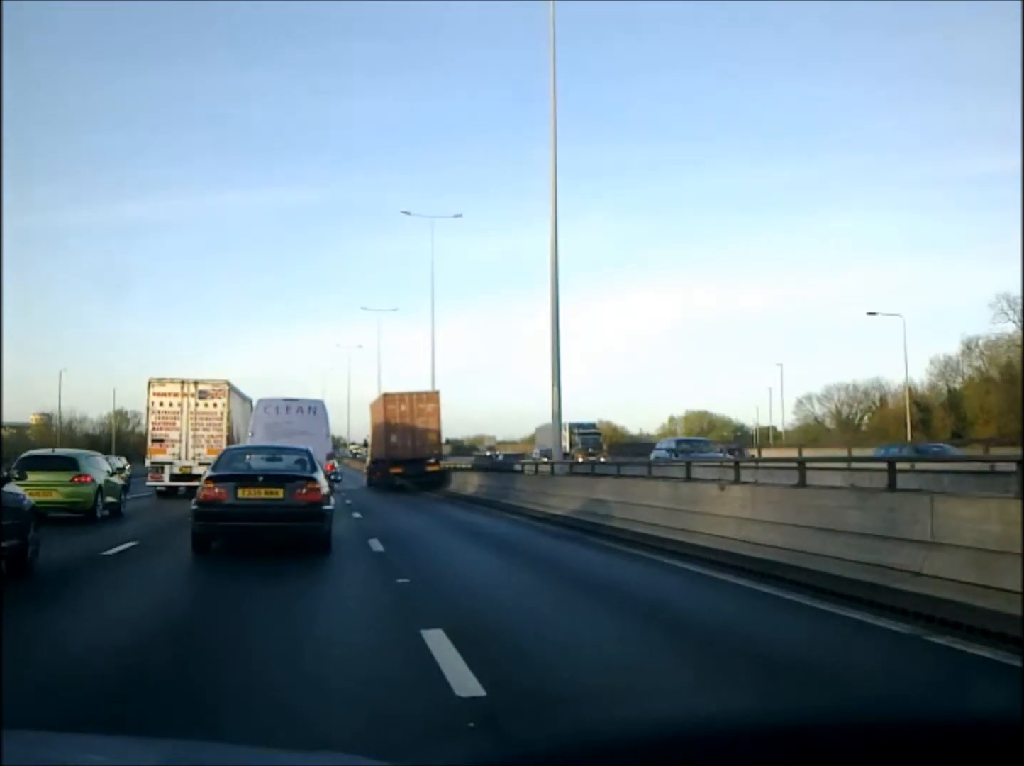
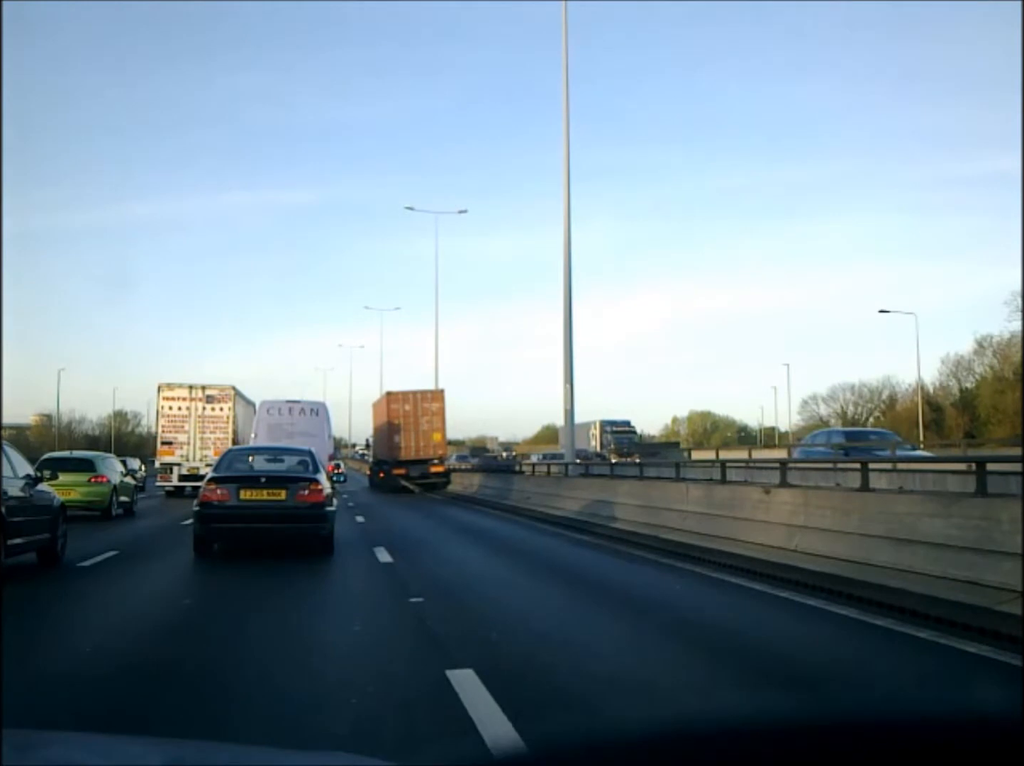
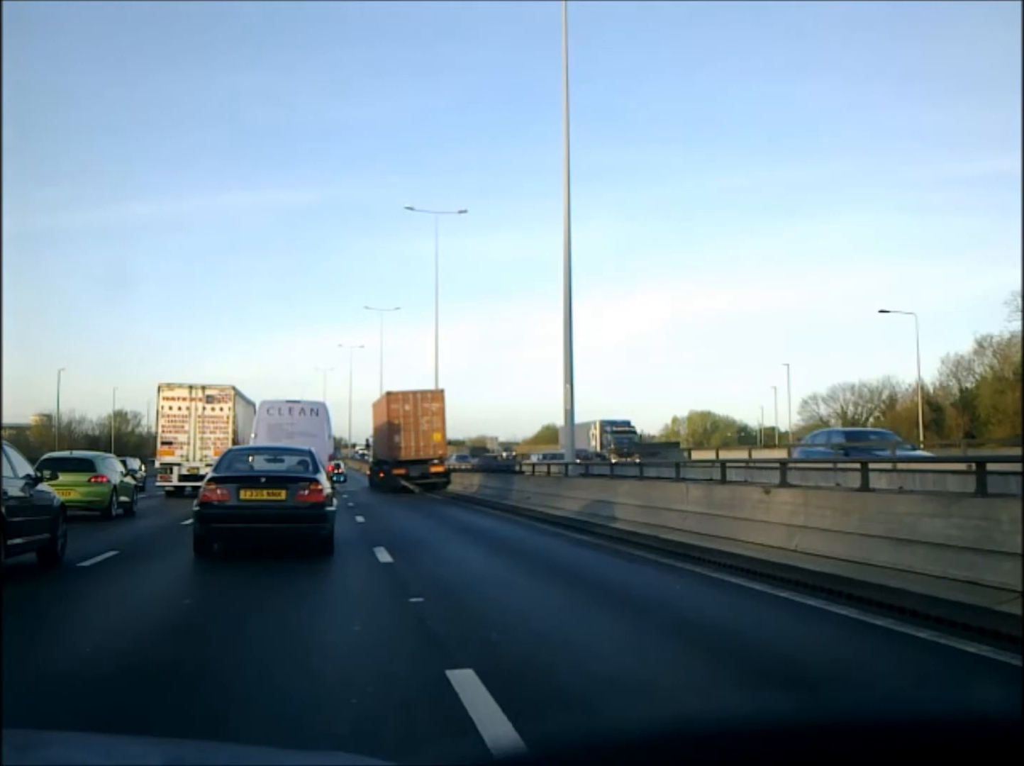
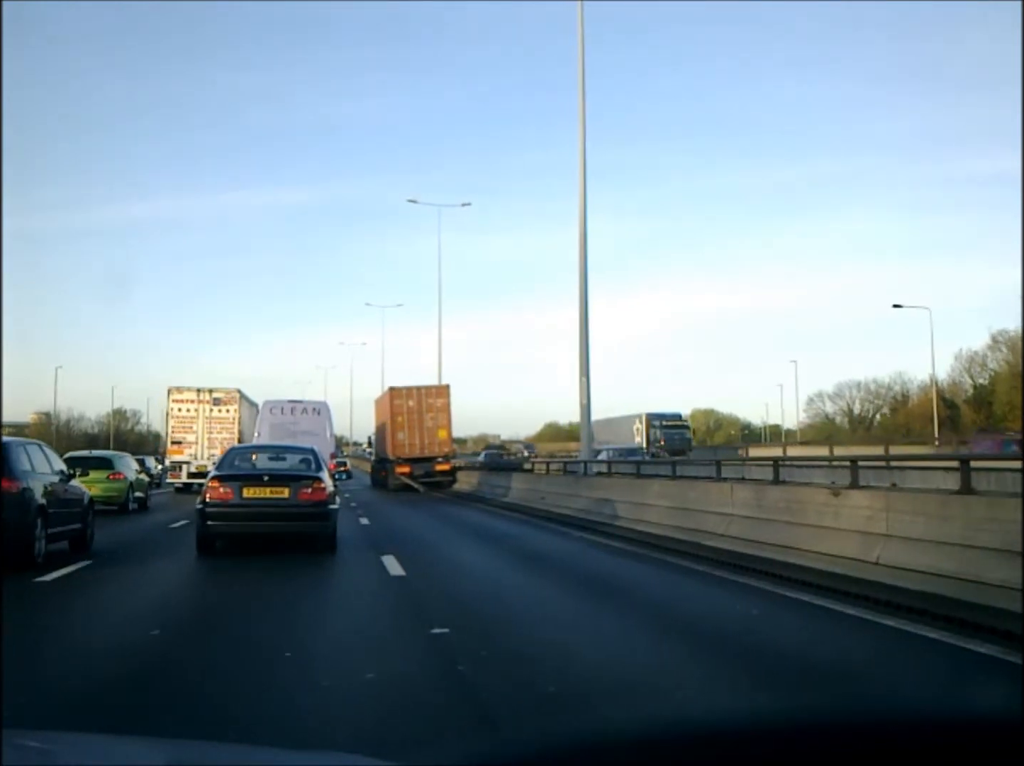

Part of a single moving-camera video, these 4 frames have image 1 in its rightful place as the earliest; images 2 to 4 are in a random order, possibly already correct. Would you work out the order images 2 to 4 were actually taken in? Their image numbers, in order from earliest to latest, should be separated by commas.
3, 2, 4
